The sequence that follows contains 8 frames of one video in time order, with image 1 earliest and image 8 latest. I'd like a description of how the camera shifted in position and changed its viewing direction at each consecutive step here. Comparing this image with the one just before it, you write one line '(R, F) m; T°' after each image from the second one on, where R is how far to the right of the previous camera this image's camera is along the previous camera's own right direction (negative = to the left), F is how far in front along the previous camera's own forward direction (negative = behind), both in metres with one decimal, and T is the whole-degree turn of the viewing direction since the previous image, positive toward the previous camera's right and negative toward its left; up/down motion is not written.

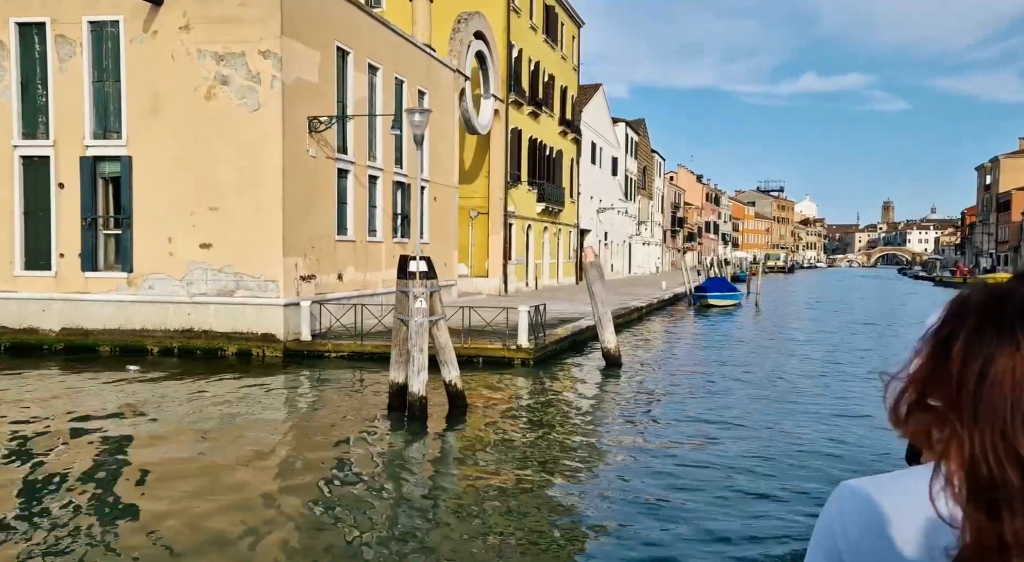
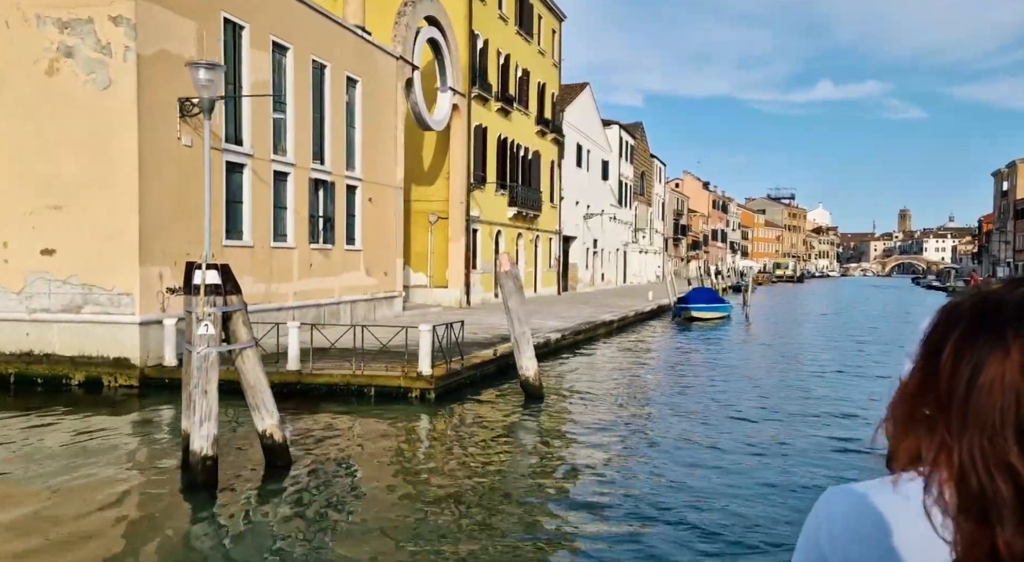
(+1.5, +2.9) m; -1°
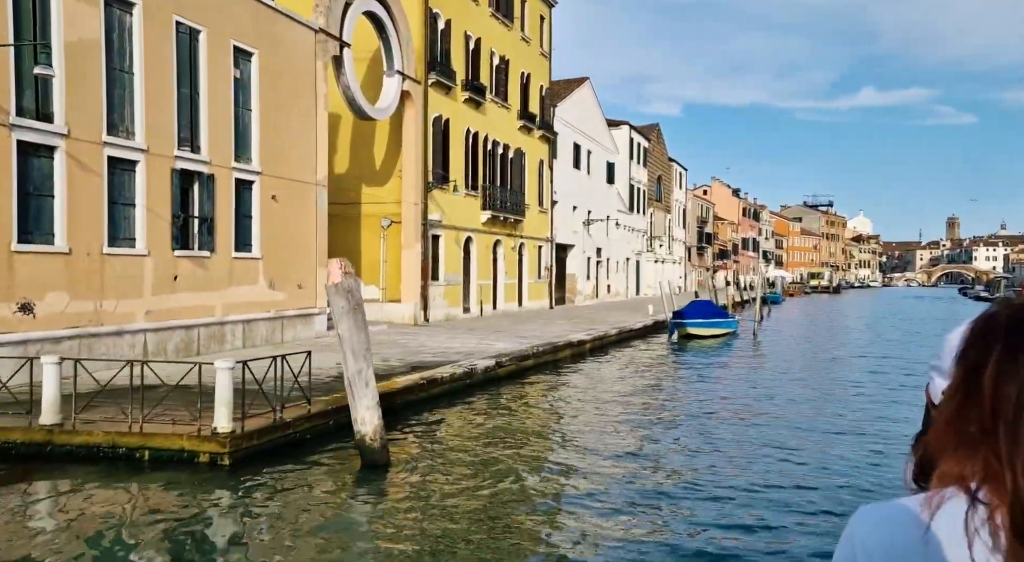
(+1.8, +4.1) m; -2°
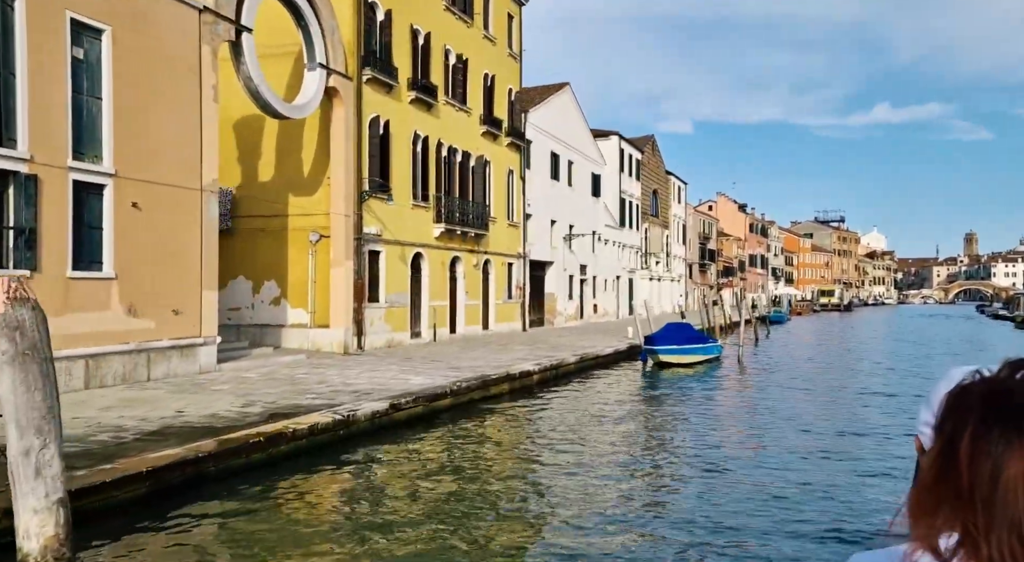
(+1.5, +3.4) m; -1°
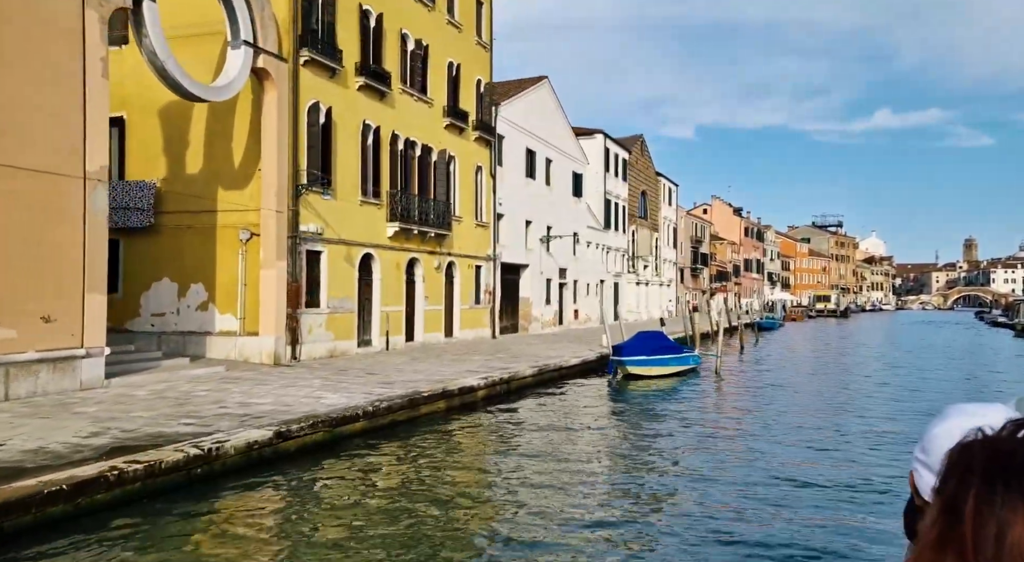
(+1.0, +2.3) m; 0°
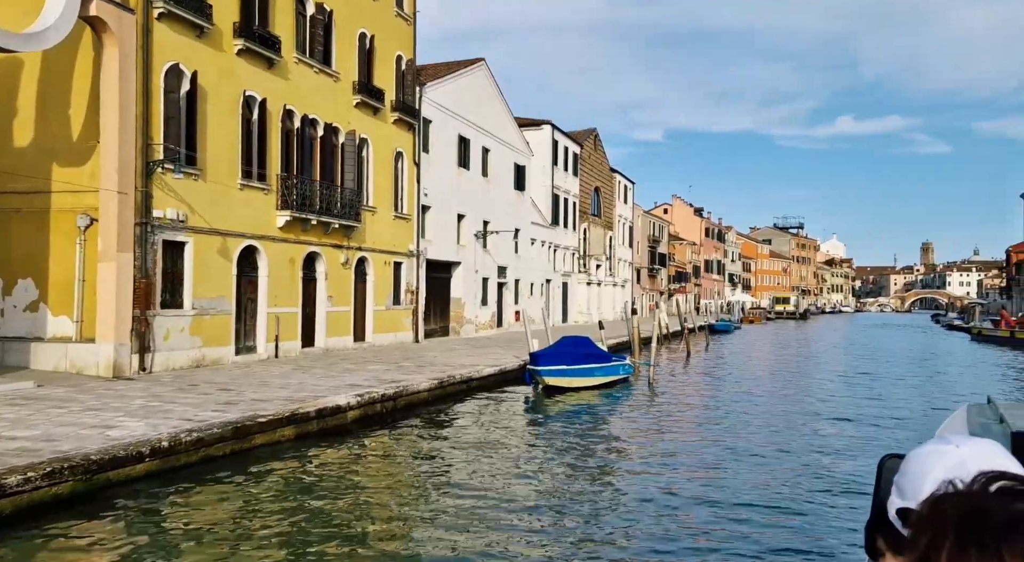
(+1.3, +3.4) m; +2°
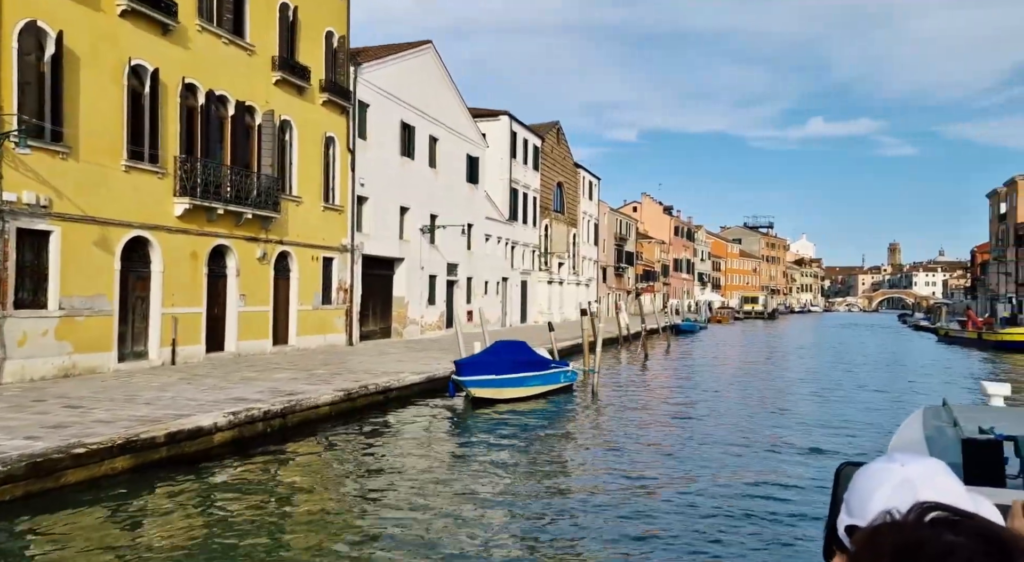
(+0.9, +2.6) m; +2°
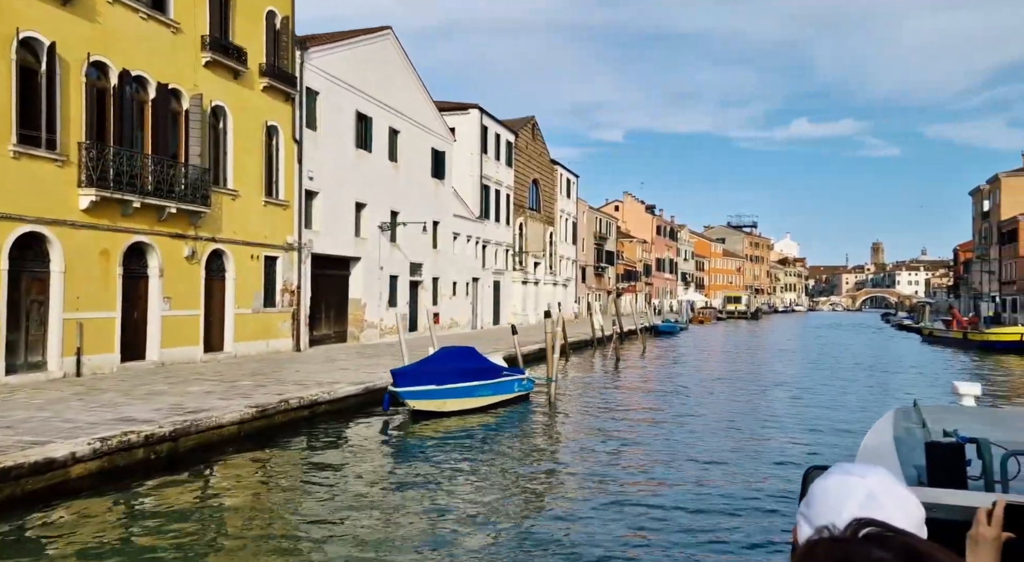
(+0.7, +2.2) m; +1°
